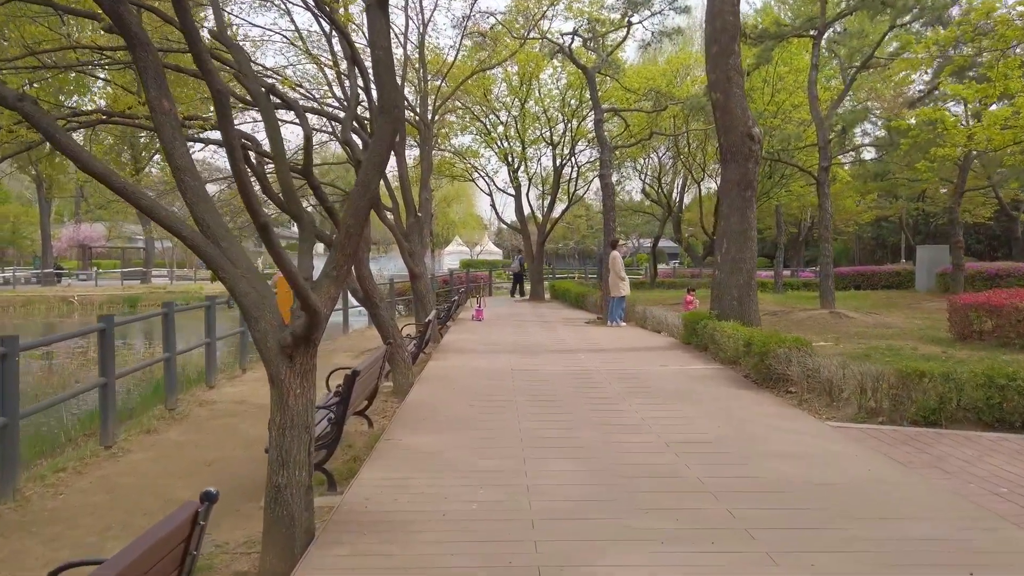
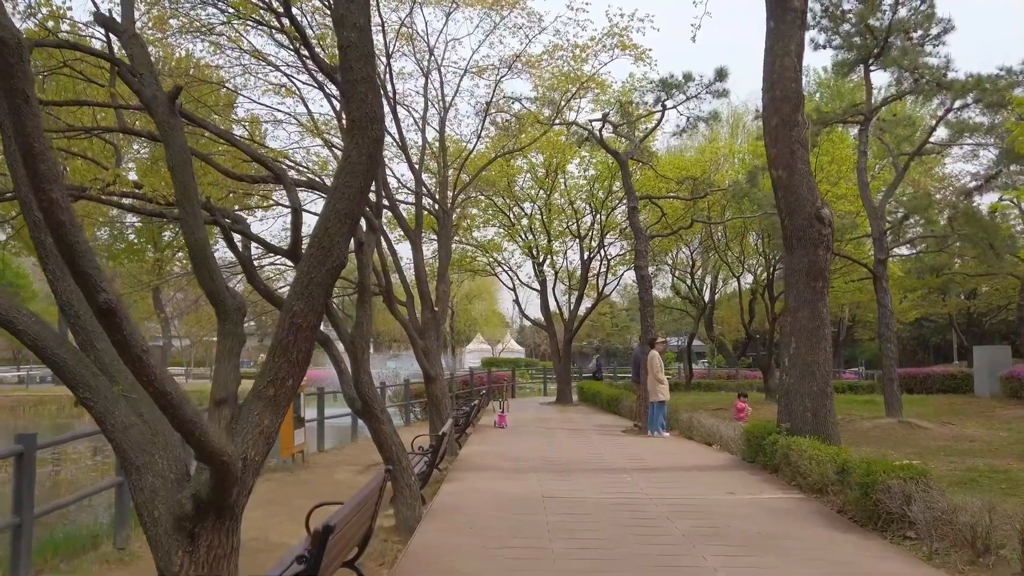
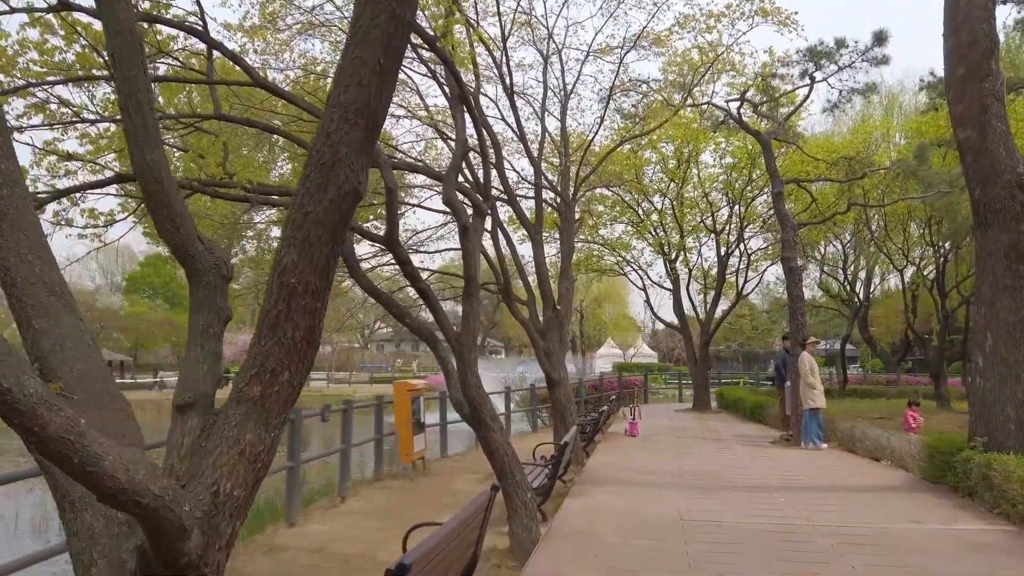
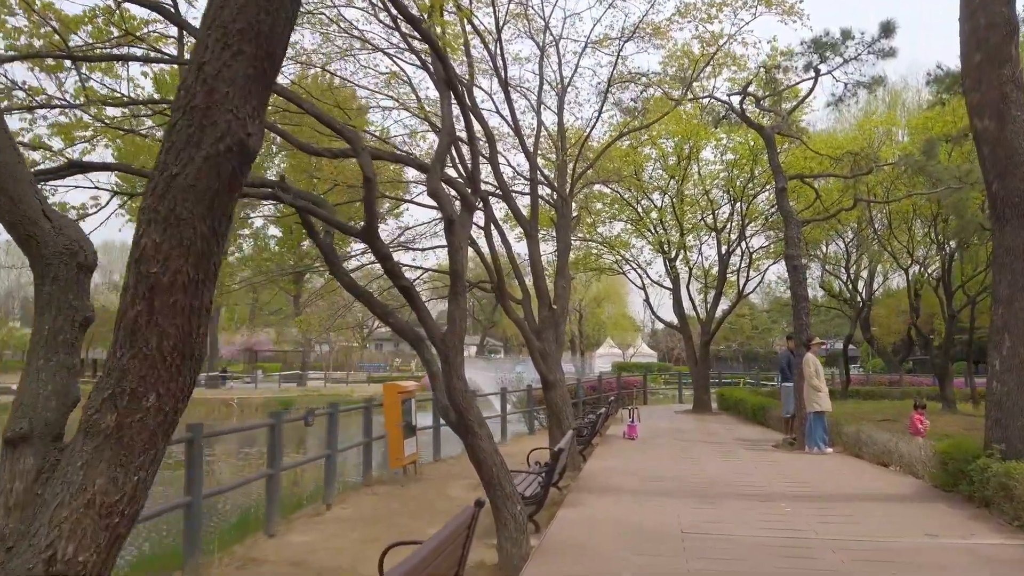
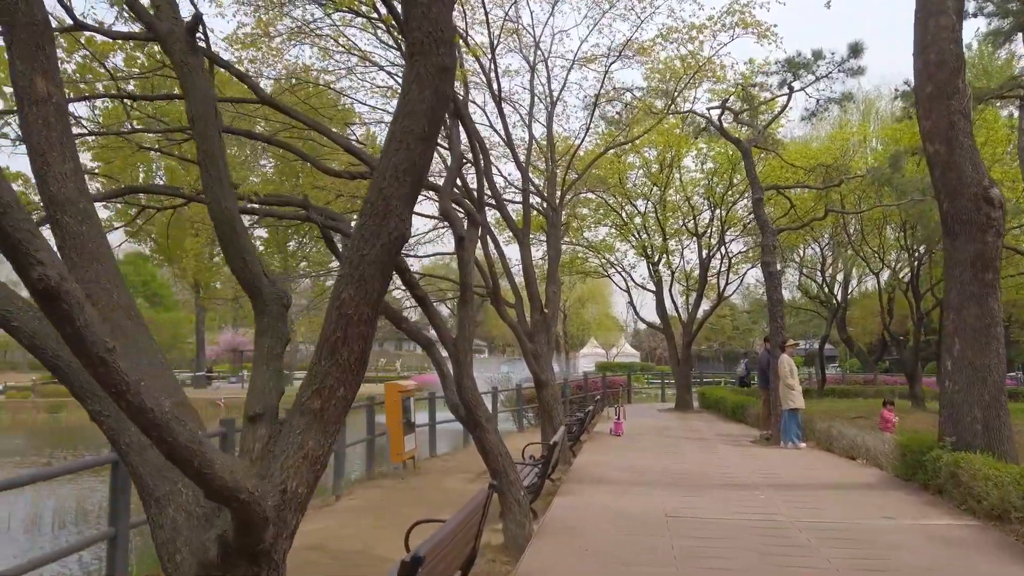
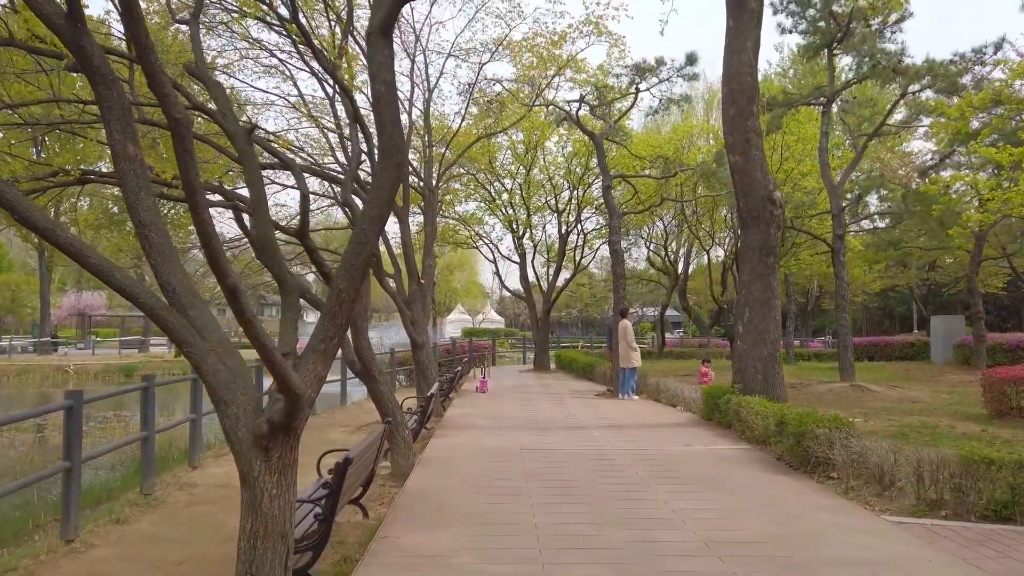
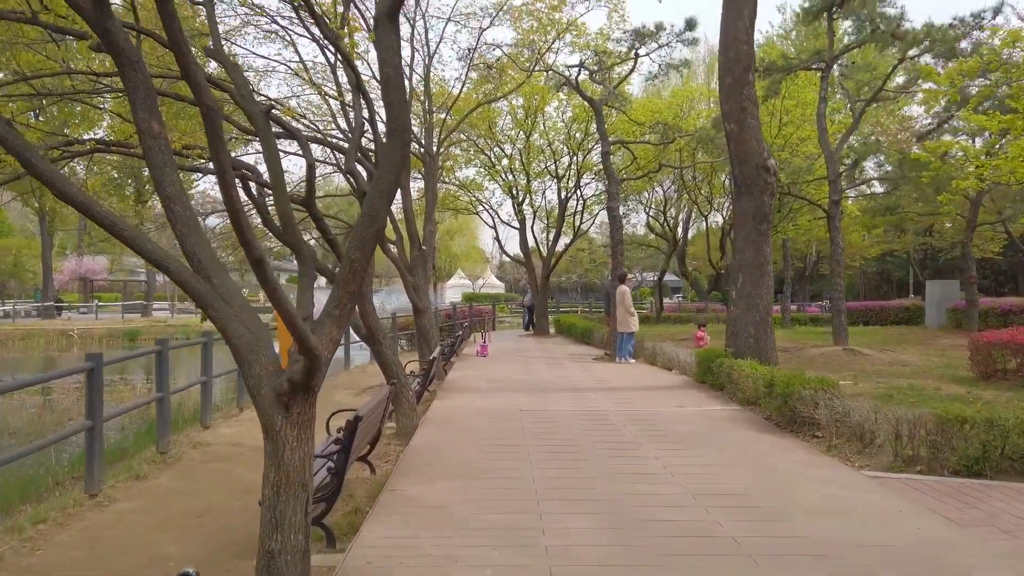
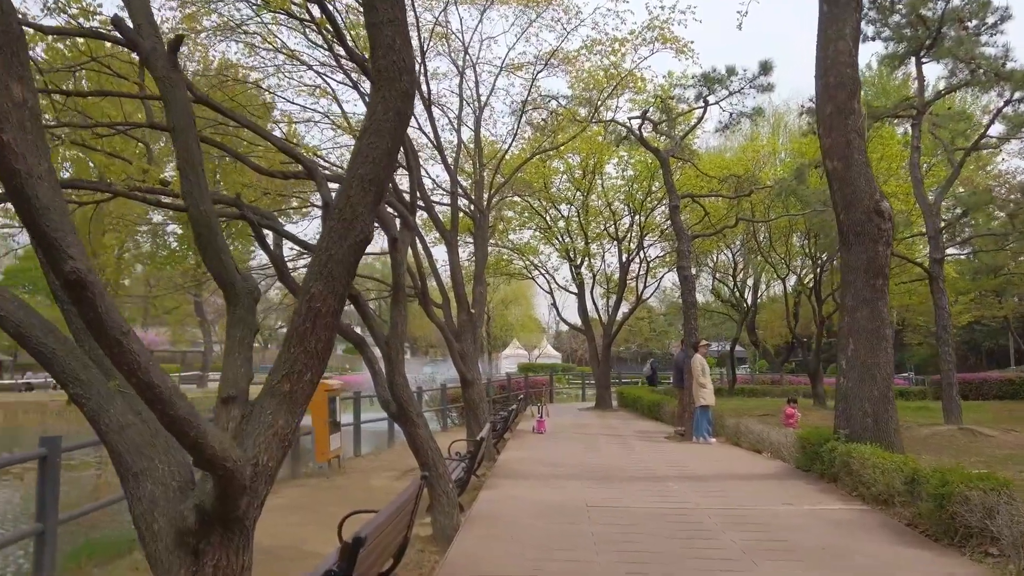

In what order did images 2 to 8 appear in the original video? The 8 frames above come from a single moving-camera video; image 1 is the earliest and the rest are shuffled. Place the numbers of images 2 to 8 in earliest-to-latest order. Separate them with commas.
7, 6, 2, 8, 5, 3, 4
